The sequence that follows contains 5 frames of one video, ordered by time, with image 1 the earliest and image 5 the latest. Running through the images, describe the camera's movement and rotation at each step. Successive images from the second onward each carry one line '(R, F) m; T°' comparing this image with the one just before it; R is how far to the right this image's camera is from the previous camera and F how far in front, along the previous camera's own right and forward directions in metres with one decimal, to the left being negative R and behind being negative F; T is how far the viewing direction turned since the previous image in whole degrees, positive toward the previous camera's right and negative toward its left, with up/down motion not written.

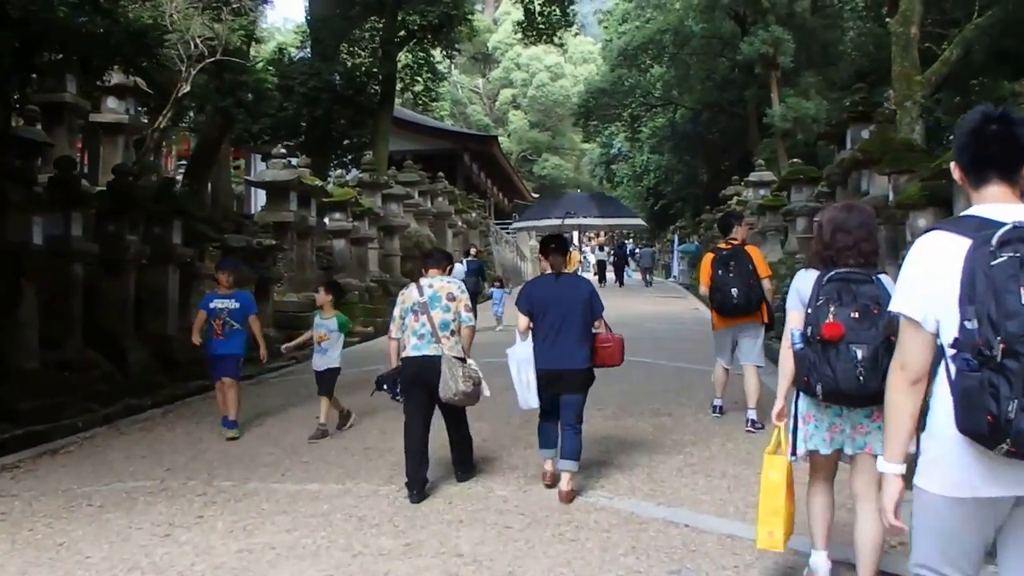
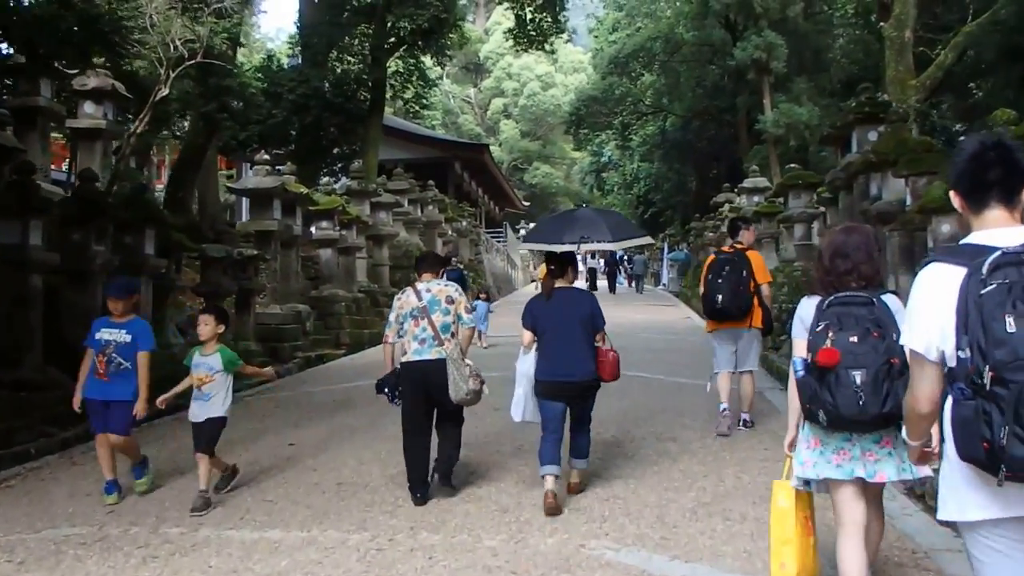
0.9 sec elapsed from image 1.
(0.0, +0.3) m; +1°
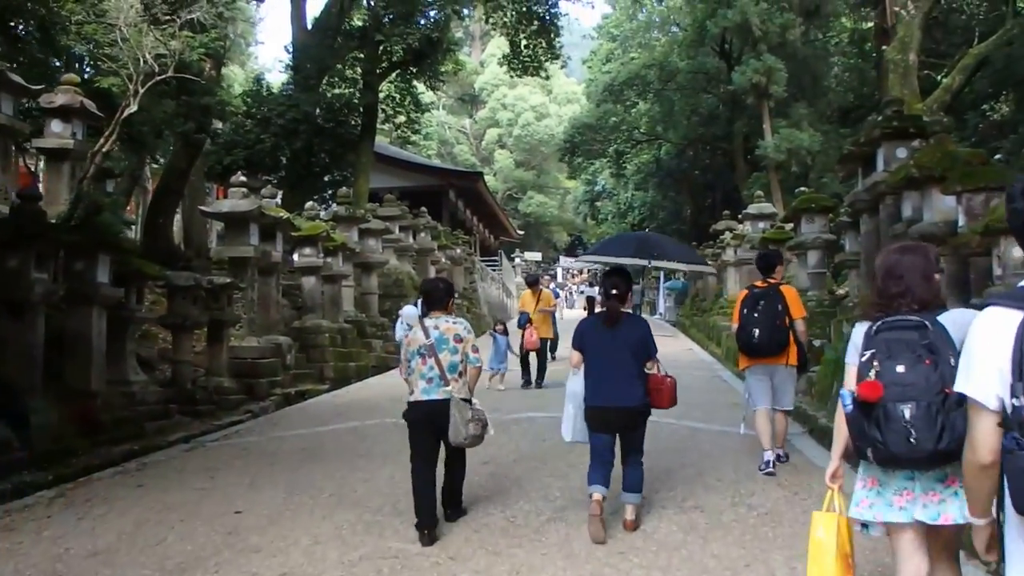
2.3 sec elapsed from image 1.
(0.0, +0.7) m; 0°
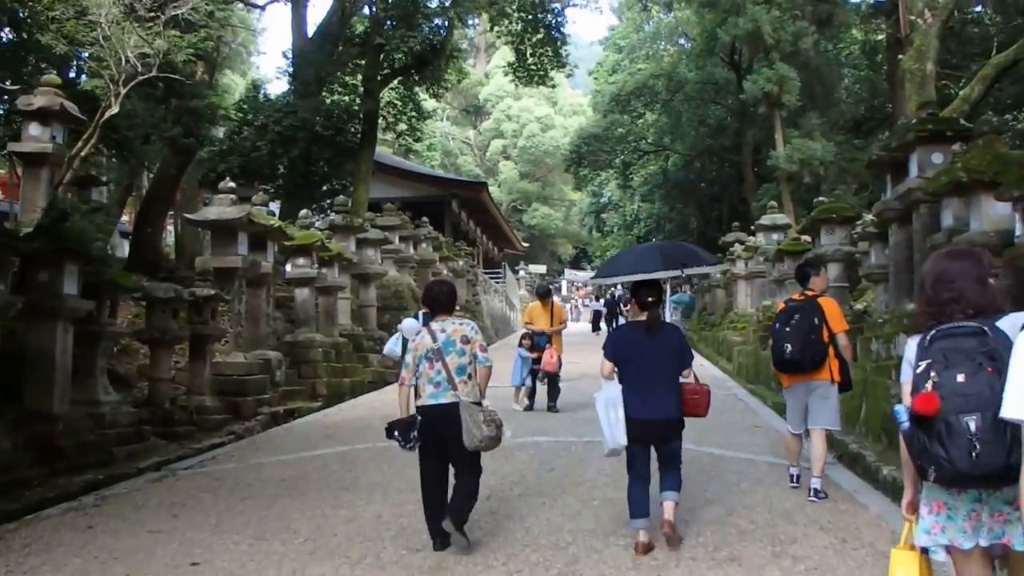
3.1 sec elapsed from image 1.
(0.0, +0.6) m; 0°
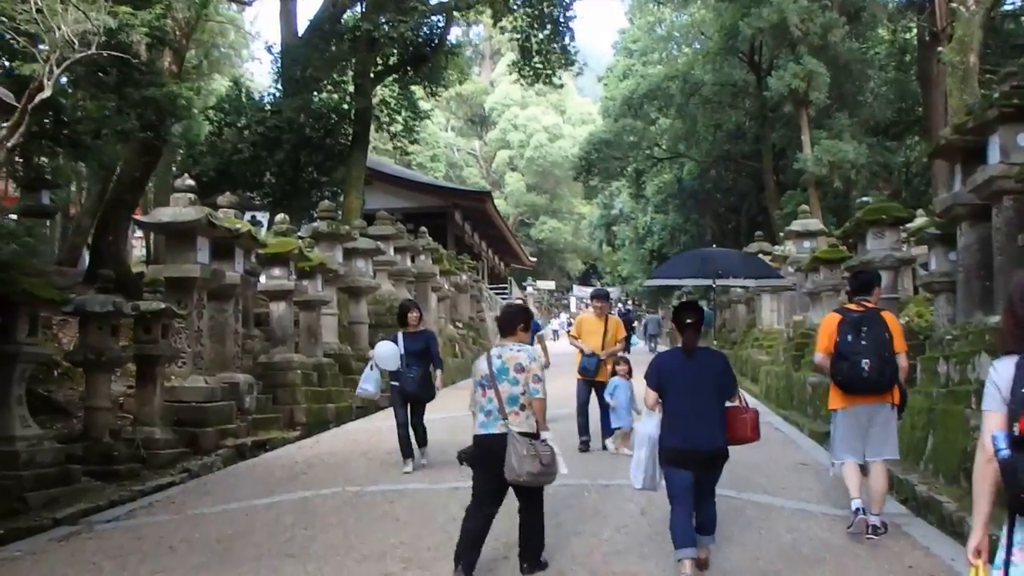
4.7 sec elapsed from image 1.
(+0.1, +1.3) m; -1°
